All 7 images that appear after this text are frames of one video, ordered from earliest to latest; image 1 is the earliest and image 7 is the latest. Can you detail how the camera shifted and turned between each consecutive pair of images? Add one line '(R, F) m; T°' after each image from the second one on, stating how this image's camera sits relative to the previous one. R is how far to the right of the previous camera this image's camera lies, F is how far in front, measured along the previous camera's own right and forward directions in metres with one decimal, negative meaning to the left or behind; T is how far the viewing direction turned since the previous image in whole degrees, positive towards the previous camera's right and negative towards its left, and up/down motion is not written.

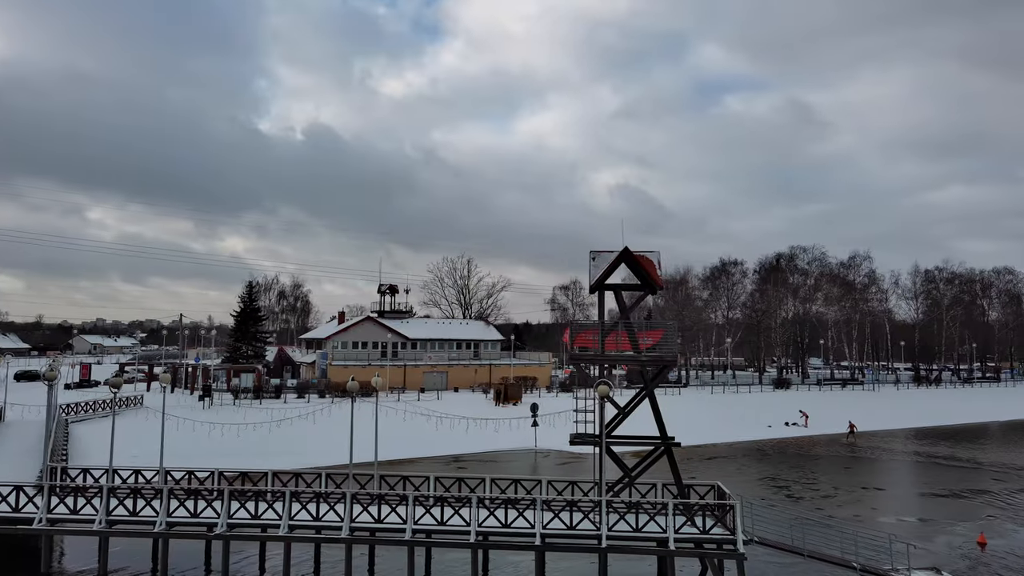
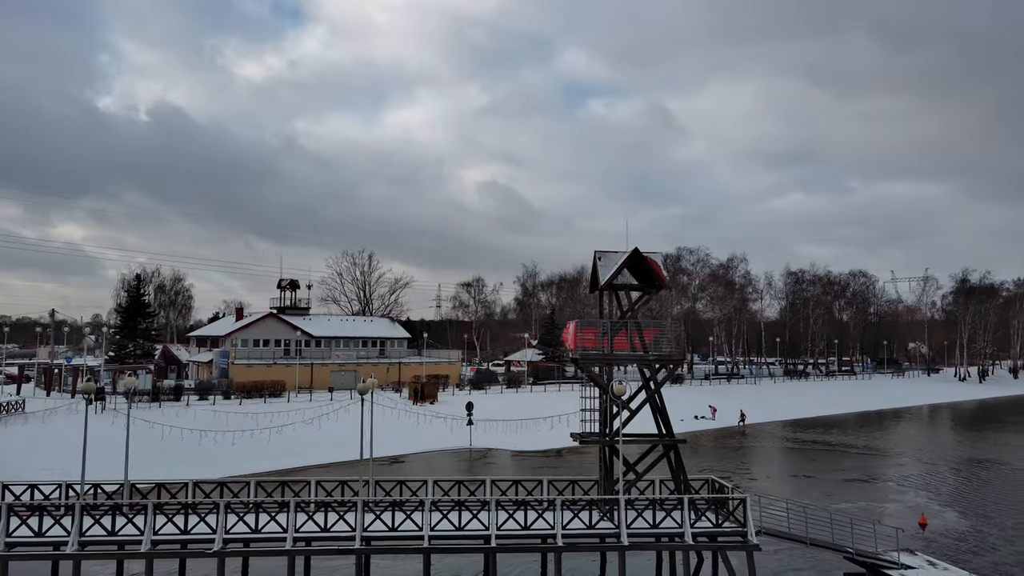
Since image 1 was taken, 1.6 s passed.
(-2.9, +0.5) m; +9°
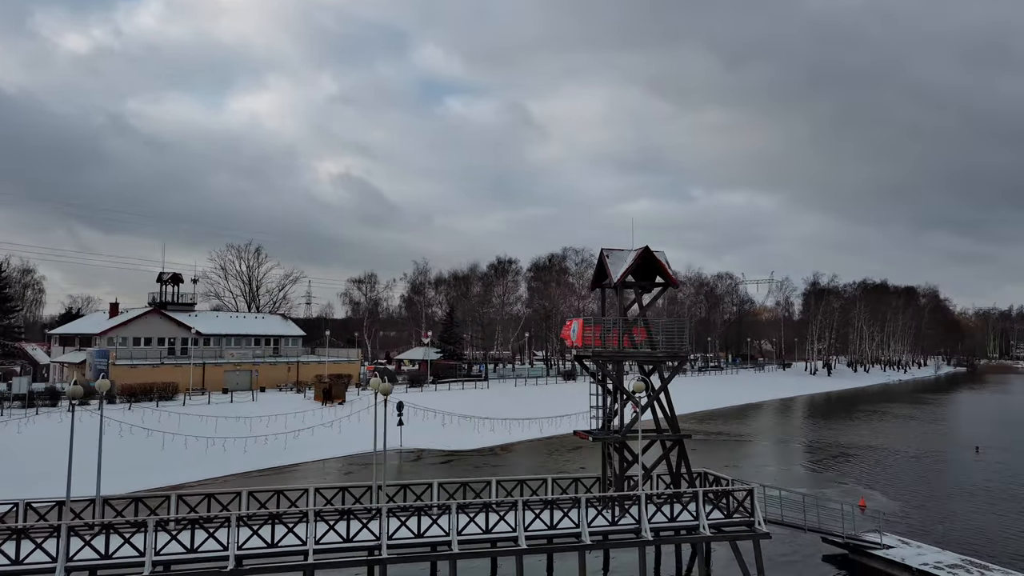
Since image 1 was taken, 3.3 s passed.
(-3.2, +0.6) m; +10°
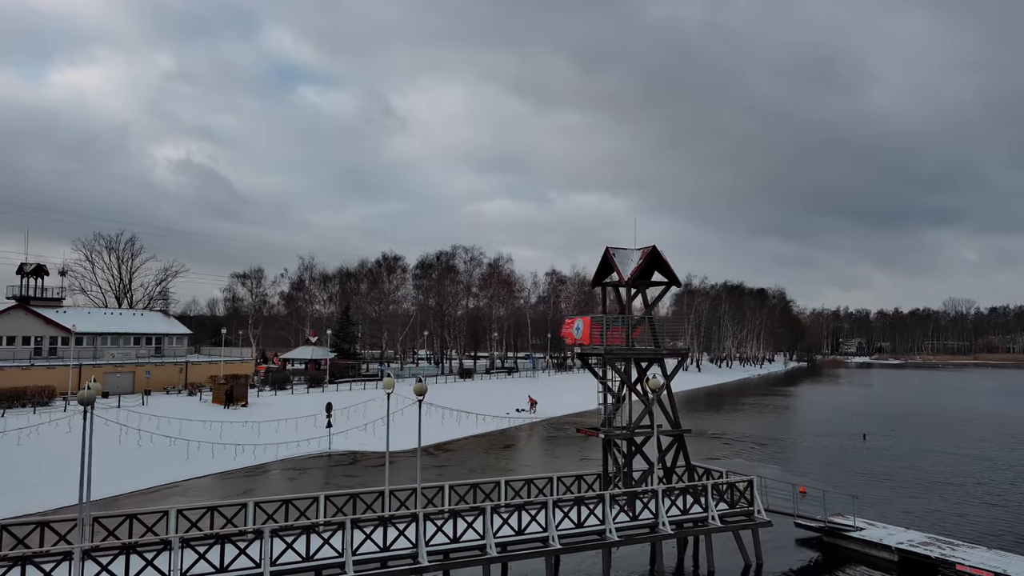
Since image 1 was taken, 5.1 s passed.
(-3.2, +0.5) m; +10°
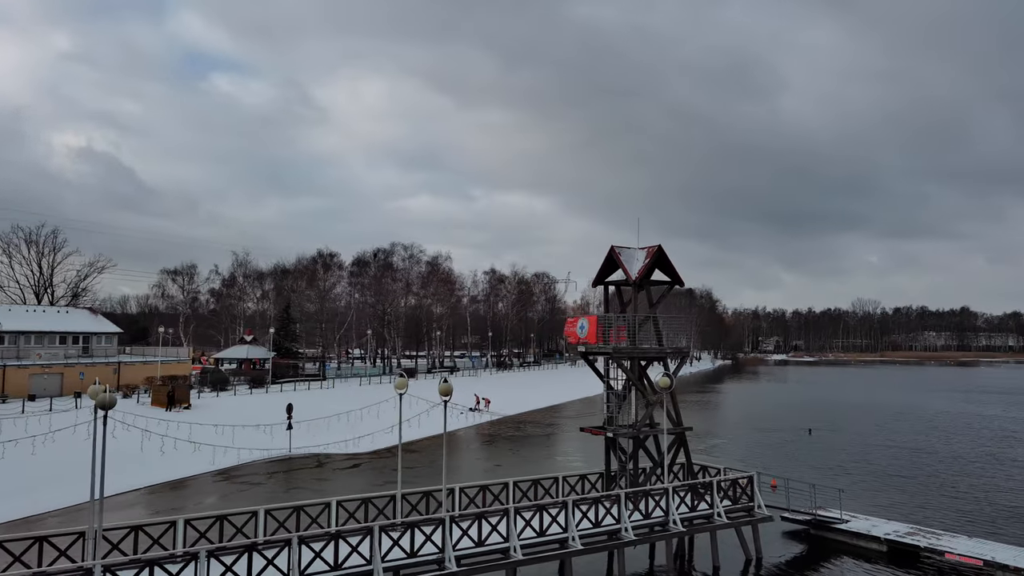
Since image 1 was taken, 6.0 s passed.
(-1.8, +0.3) m; +6°
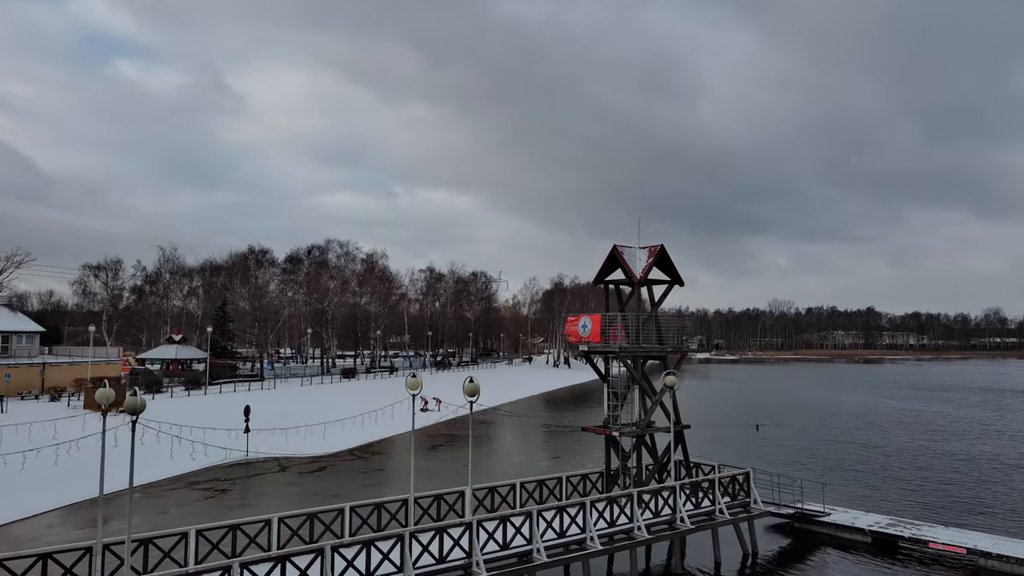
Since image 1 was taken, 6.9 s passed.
(-1.8, +0.3) m; +6°
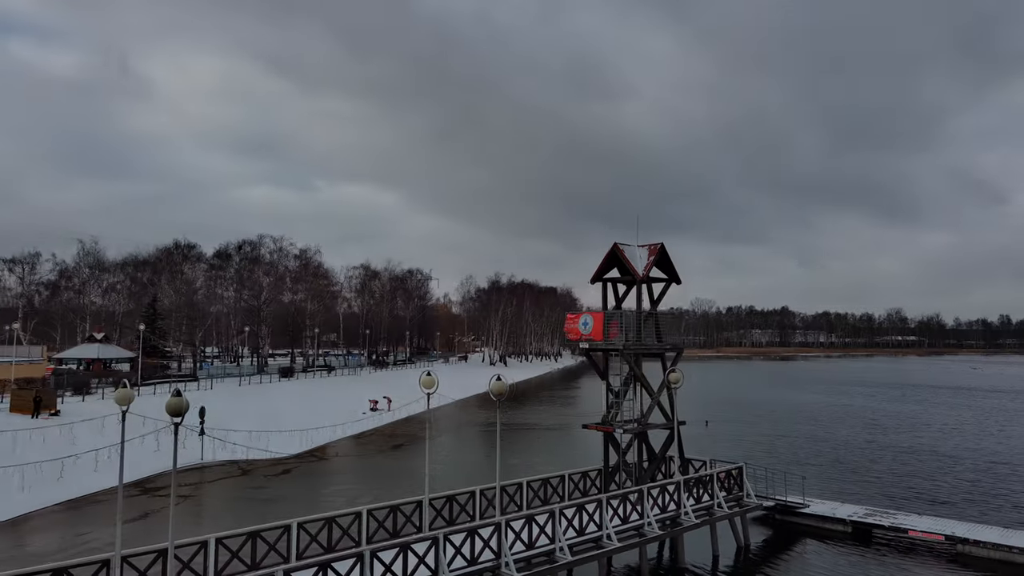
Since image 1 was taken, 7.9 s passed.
(-1.8, +0.2) m; +6°
